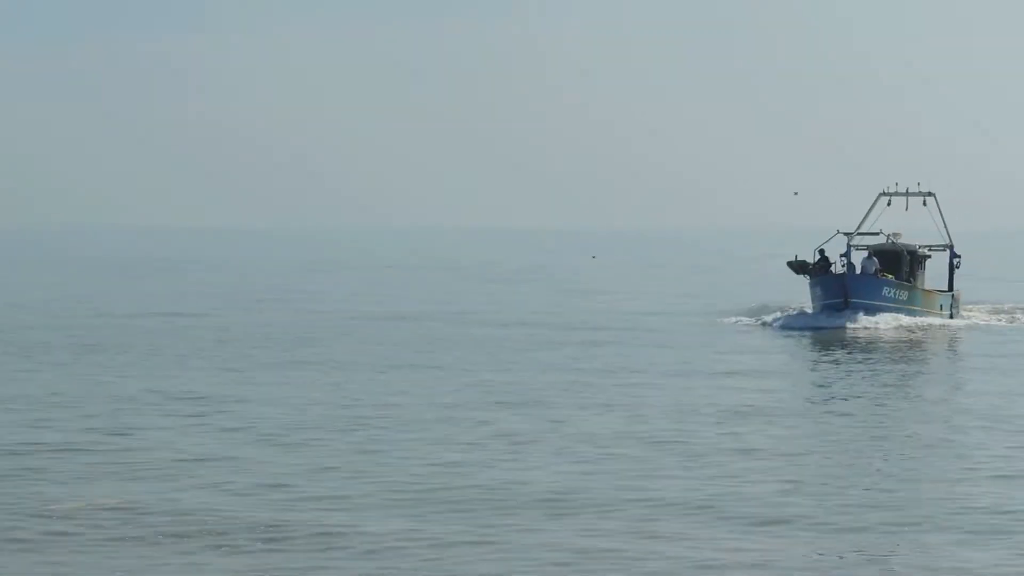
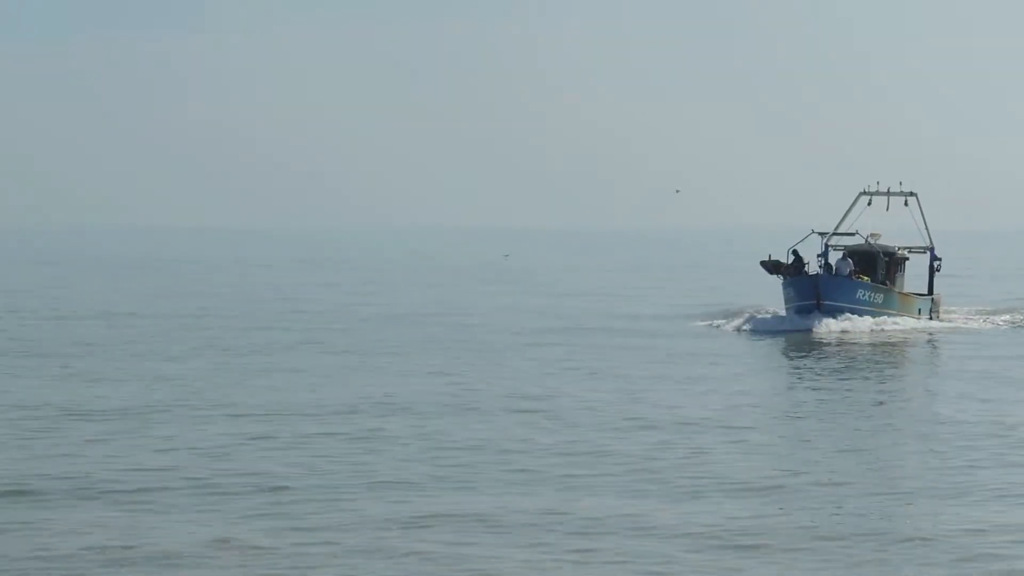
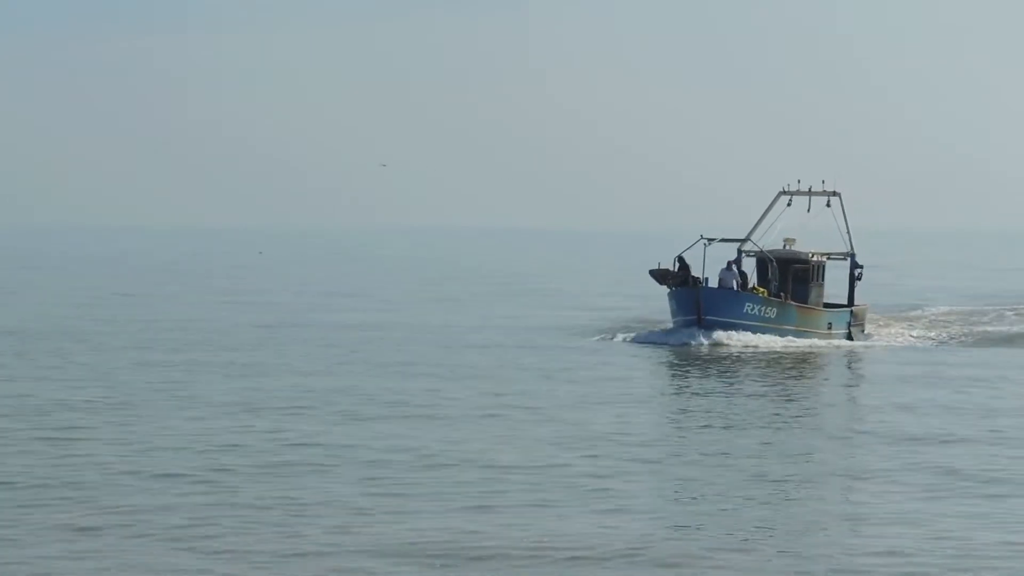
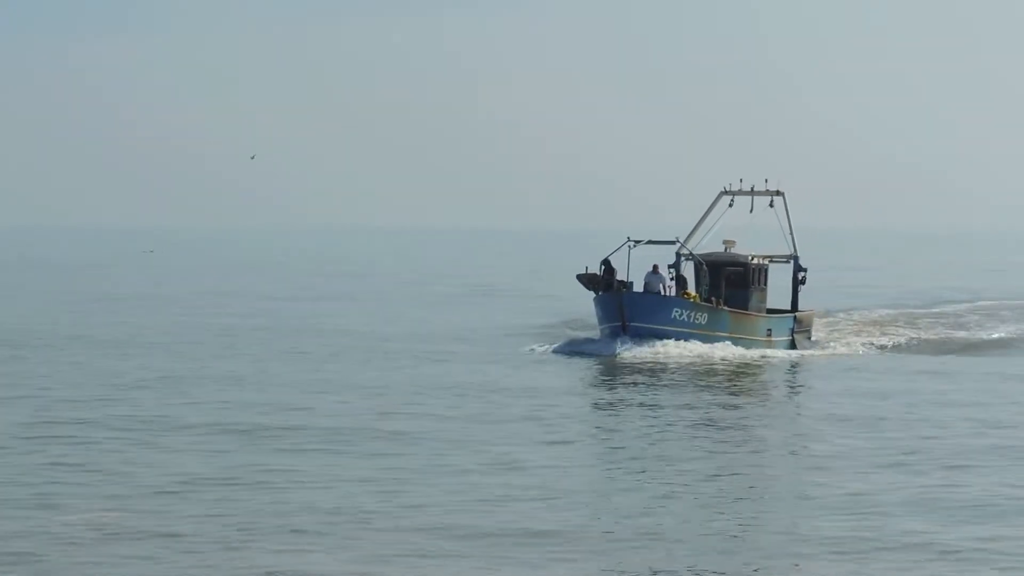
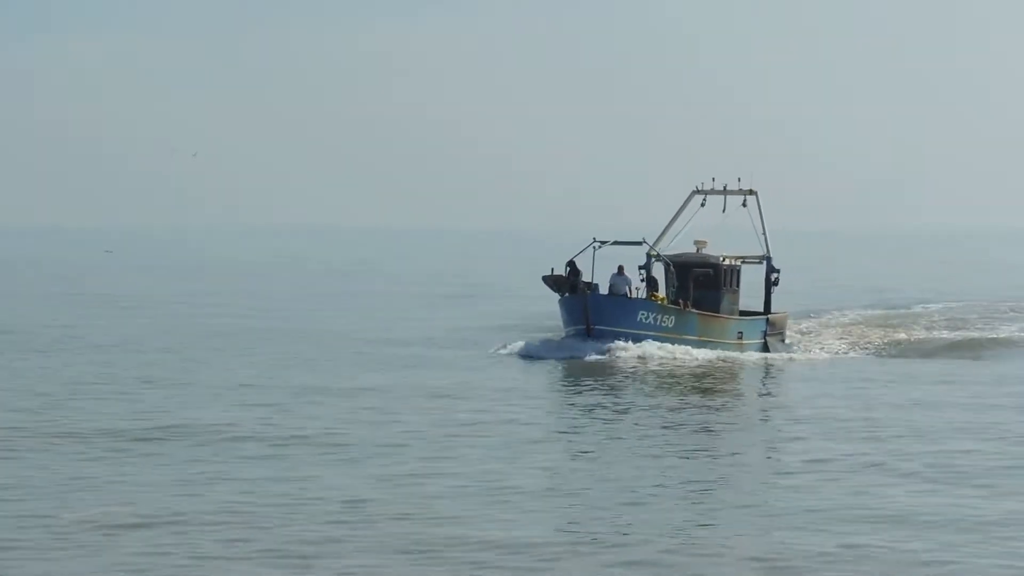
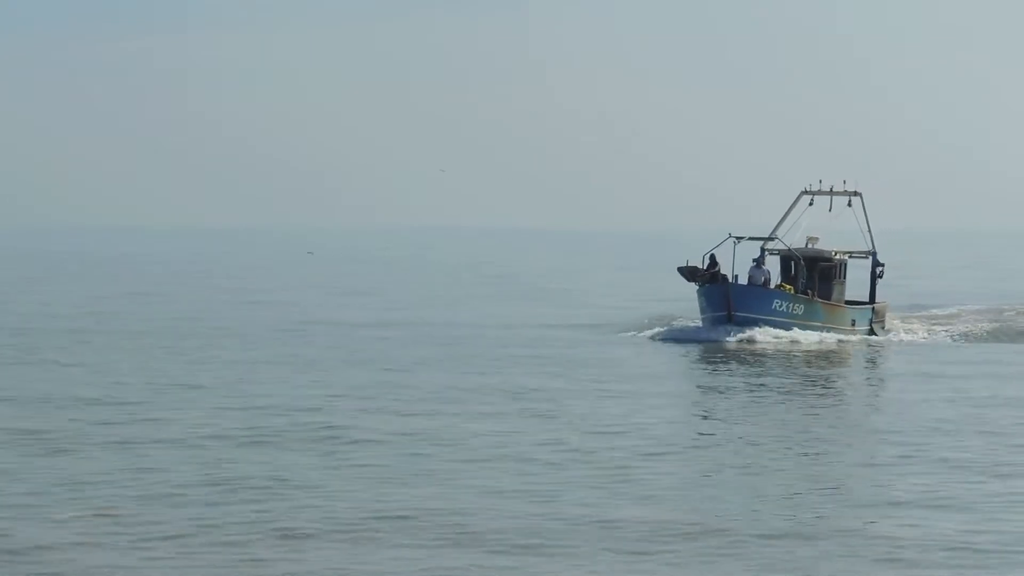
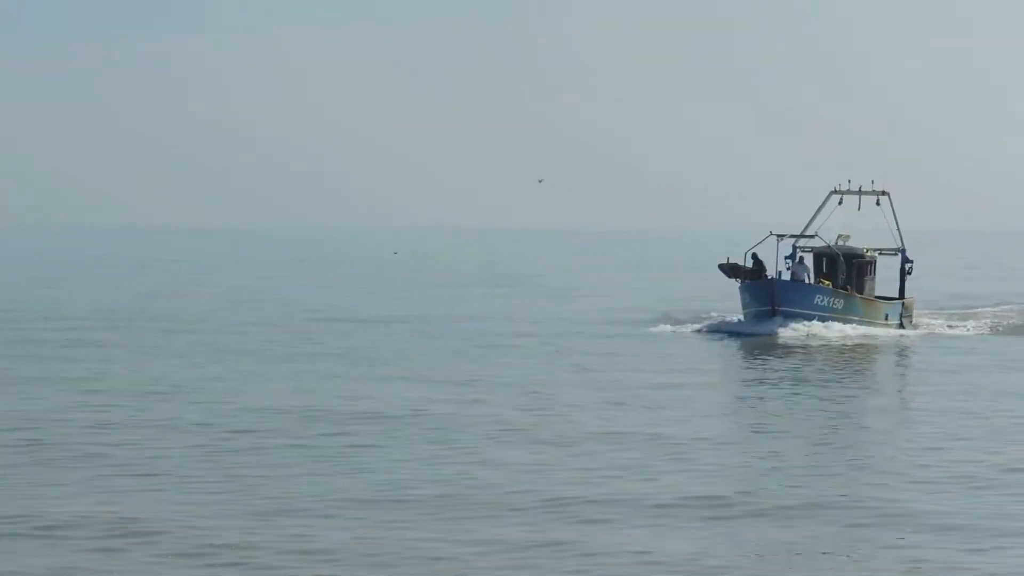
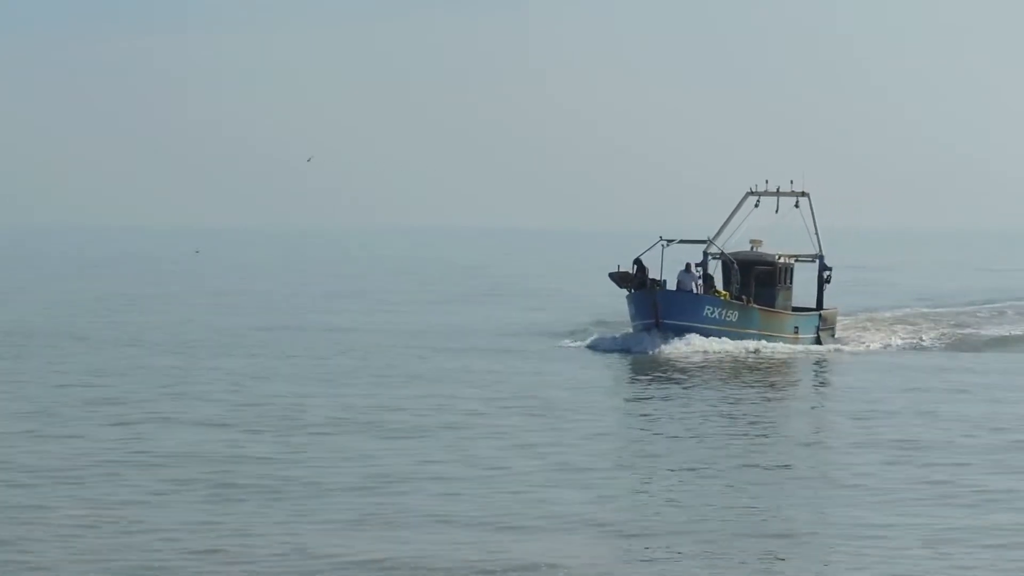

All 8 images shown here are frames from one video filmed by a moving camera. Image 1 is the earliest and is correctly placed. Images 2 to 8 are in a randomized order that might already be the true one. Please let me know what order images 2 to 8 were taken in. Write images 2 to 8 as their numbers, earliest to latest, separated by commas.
2, 7, 6, 3, 8, 4, 5
